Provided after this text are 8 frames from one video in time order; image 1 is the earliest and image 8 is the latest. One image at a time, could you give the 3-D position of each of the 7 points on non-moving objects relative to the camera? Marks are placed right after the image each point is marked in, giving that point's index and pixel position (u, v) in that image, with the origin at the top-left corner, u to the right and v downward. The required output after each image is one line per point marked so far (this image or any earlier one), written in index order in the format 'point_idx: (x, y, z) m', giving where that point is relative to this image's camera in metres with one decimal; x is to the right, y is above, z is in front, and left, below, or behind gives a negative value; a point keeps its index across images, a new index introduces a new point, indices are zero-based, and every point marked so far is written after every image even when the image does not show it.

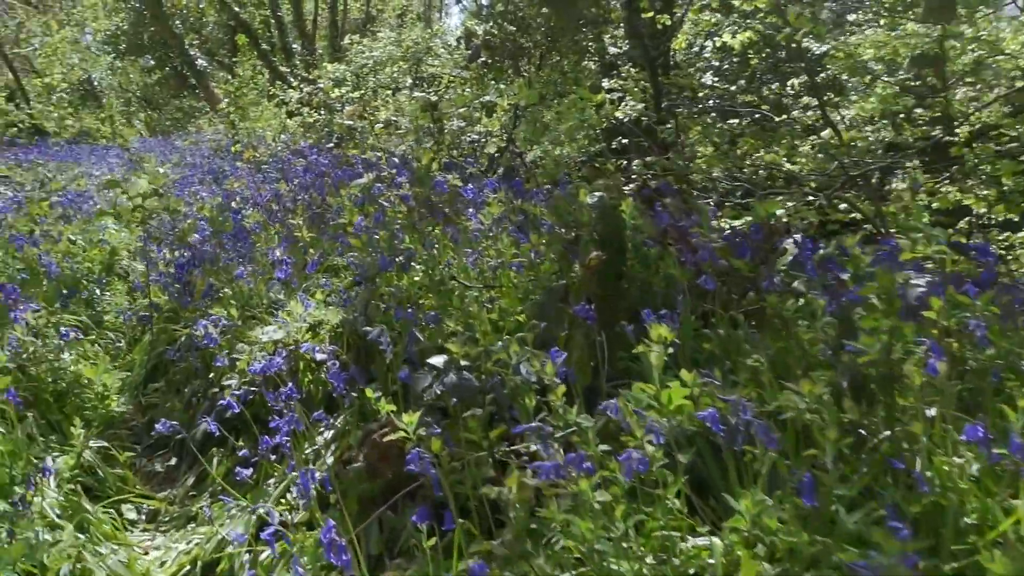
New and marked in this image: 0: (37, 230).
0: (-1.9, +0.2, +3.5) m
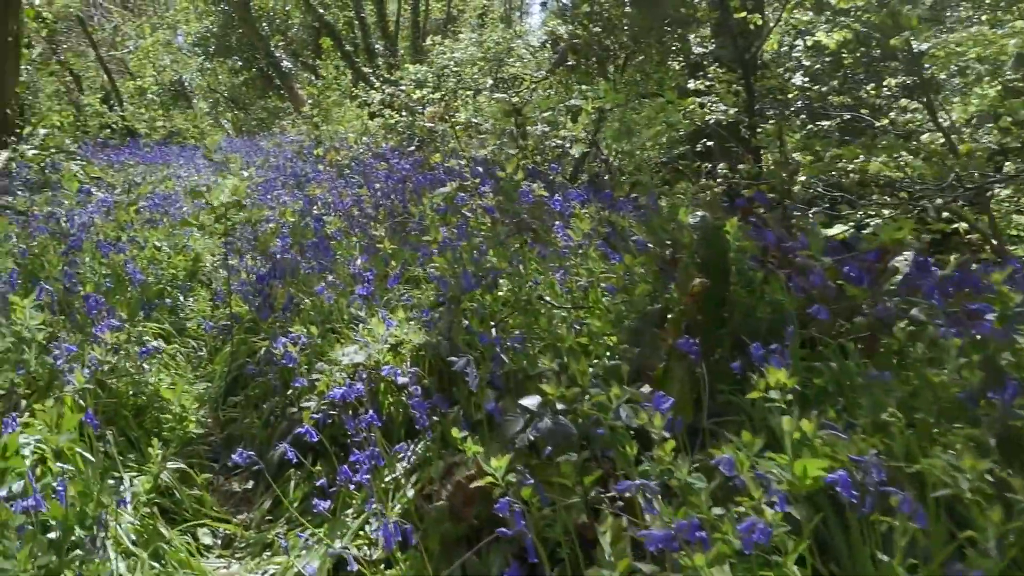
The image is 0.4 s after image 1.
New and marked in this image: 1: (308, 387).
0: (-1.6, +0.2, +3.6) m
1: (-0.5, -0.2, +2.2) m
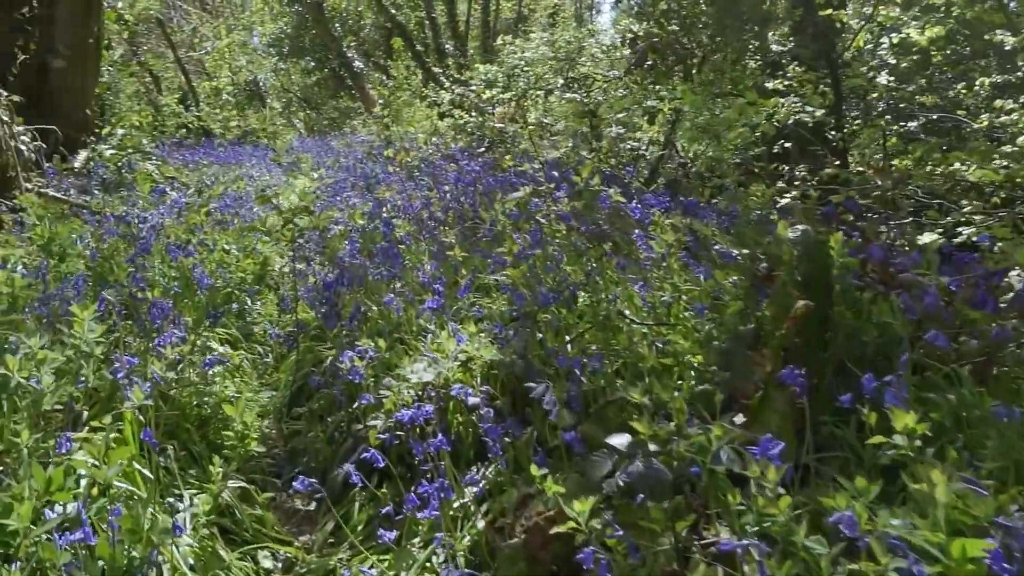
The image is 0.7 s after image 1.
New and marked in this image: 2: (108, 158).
0: (-1.3, +0.2, +3.5) m
1: (-0.3, -0.3, +2.1) m
2: (-2.9, +0.9, +6.3) m
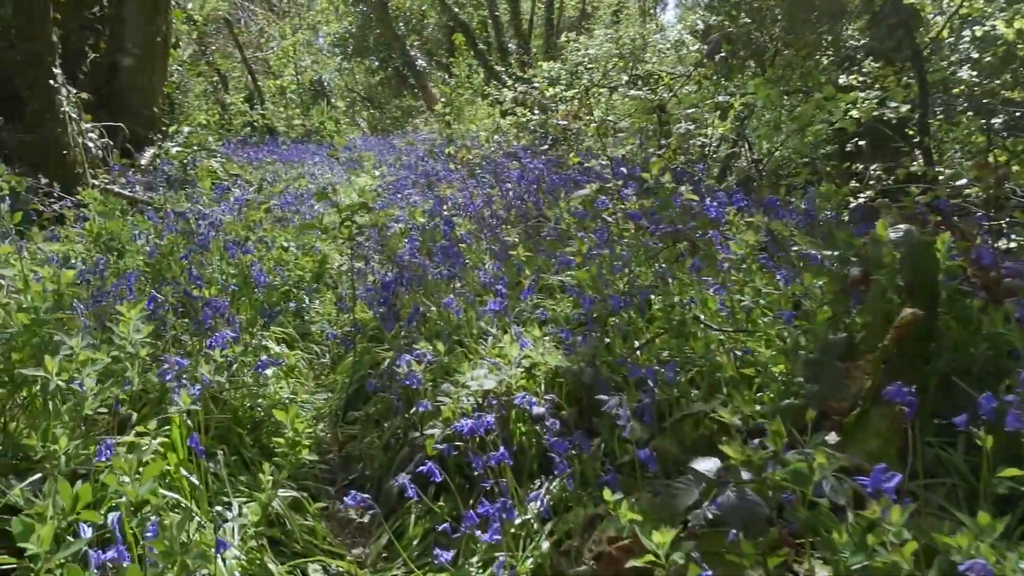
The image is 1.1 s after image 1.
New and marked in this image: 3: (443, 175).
0: (-1.0, +0.2, +3.5) m
1: (-0.2, -0.3, +2.0) m
2: (-2.4, +0.9, +6.4) m
3: (-0.4, +0.7, +5.6) m
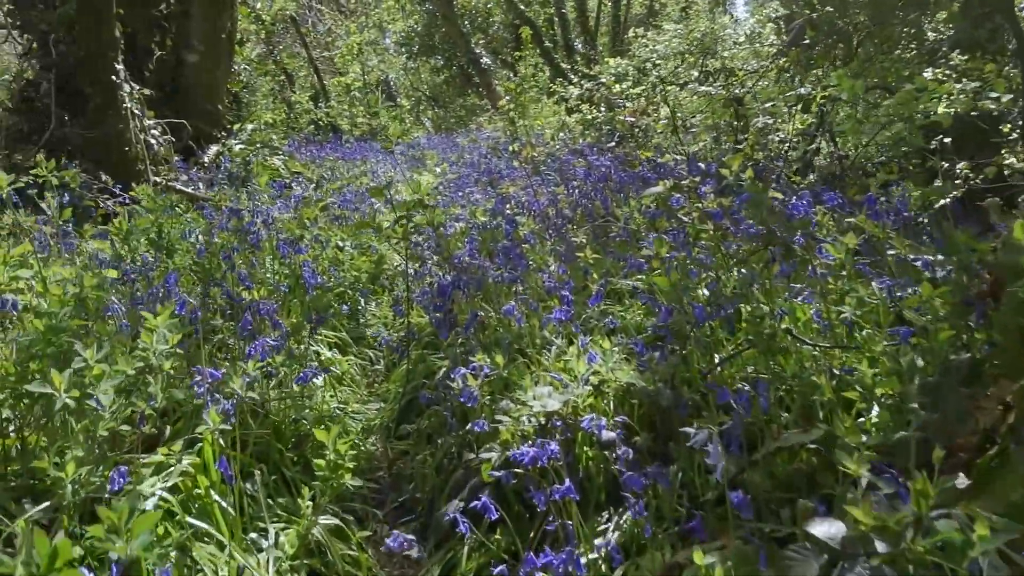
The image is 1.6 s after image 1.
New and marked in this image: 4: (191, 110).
0: (-0.8, +0.2, +3.4) m
1: (0.0, -0.3, +1.8) m
2: (-2.0, +0.9, +6.4) m
3: (0.0, +0.7, +5.4) m
4: (-2.4, +1.3, +6.7) m
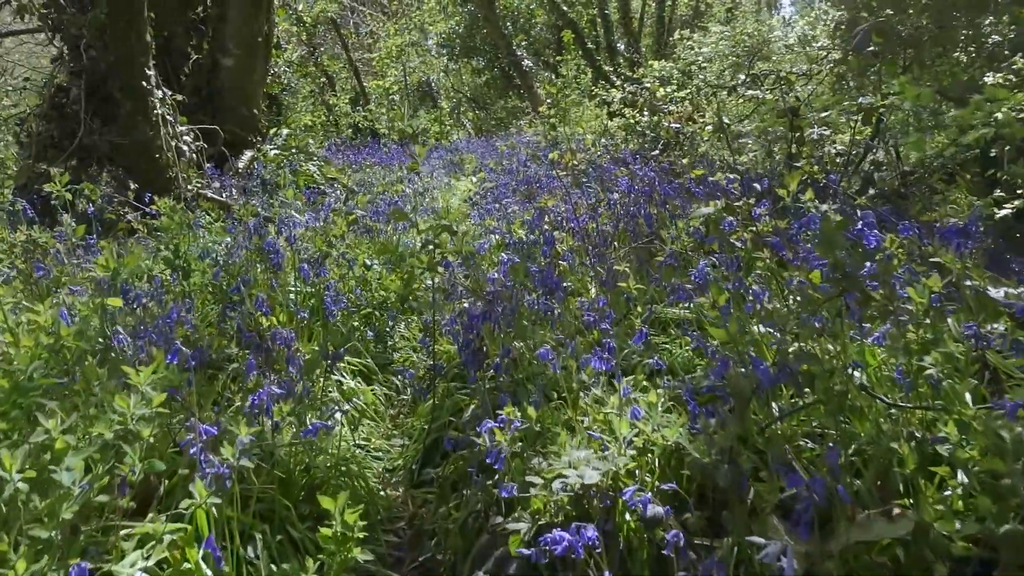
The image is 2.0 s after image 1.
0: (-0.6, +0.1, +3.2) m
1: (0.0, -0.4, +1.6) m
2: (-1.7, +0.9, +6.2) m
3: (+0.2, +0.6, +5.2) m
4: (-2.1, +1.3, +6.6) m
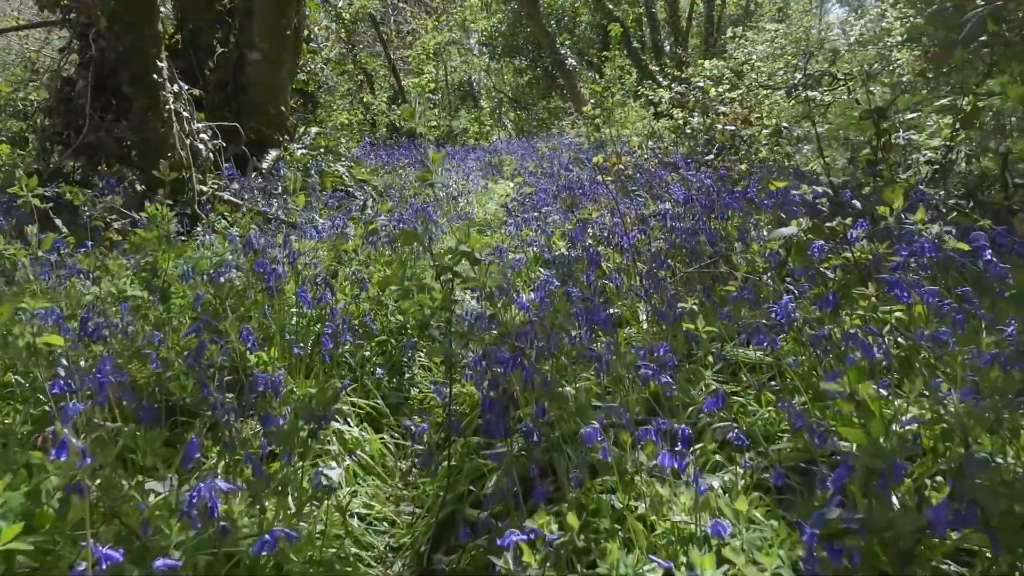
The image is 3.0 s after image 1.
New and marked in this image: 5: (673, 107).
0: (-0.5, +0.1, +2.8) m
1: (+0.1, -0.4, +1.2) m
2: (-1.4, +0.8, +5.9) m
3: (+0.4, +0.5, +4.7) m
4: (-1.8, +1.2, +6.2) m
5: (+1.5, +1.7, +8.3) m
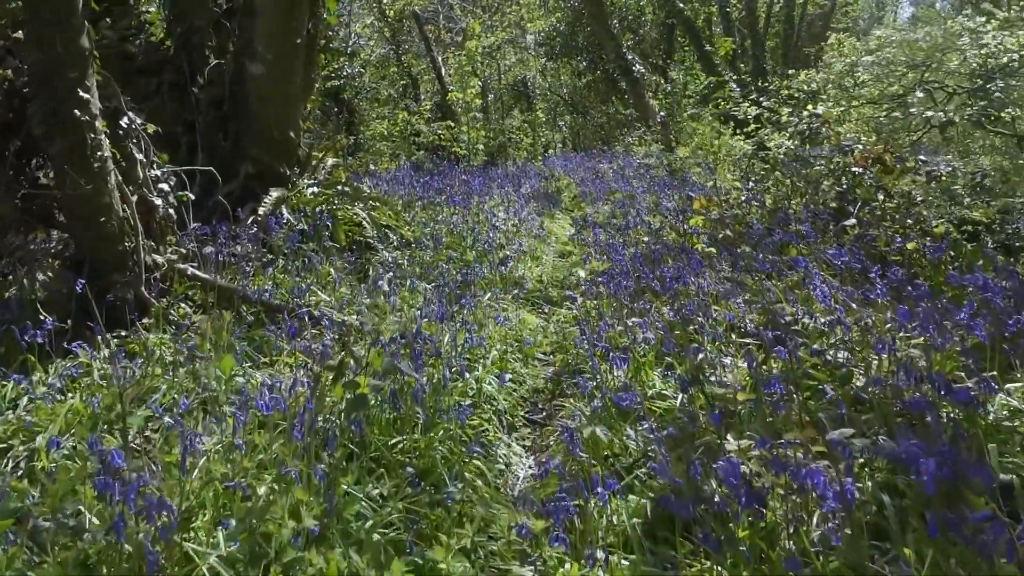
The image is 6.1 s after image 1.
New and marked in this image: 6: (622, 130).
0: (-0.4, -0.4, +1.5) m
1: (+0.1, -0.9, -0.2) m
2: (-1.1, +0.4, +4.6) m
3: (+0.7, +0.1, +3.4) m
4: (-1.4, +0.8, +5.0) m
5: (+2.0, +1.2, +6.9) m
6: (+1.5, +2.2, +12.6) m
